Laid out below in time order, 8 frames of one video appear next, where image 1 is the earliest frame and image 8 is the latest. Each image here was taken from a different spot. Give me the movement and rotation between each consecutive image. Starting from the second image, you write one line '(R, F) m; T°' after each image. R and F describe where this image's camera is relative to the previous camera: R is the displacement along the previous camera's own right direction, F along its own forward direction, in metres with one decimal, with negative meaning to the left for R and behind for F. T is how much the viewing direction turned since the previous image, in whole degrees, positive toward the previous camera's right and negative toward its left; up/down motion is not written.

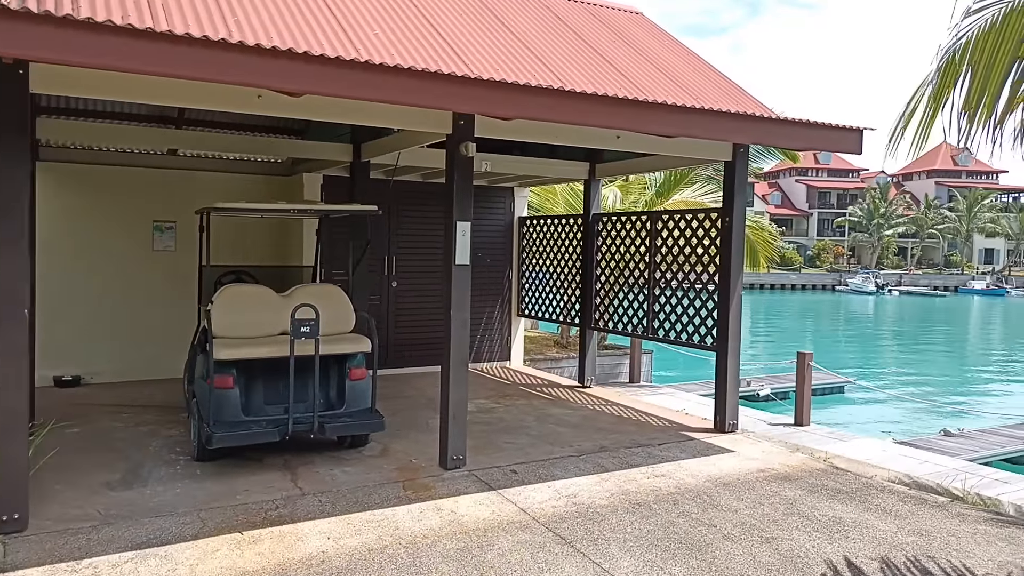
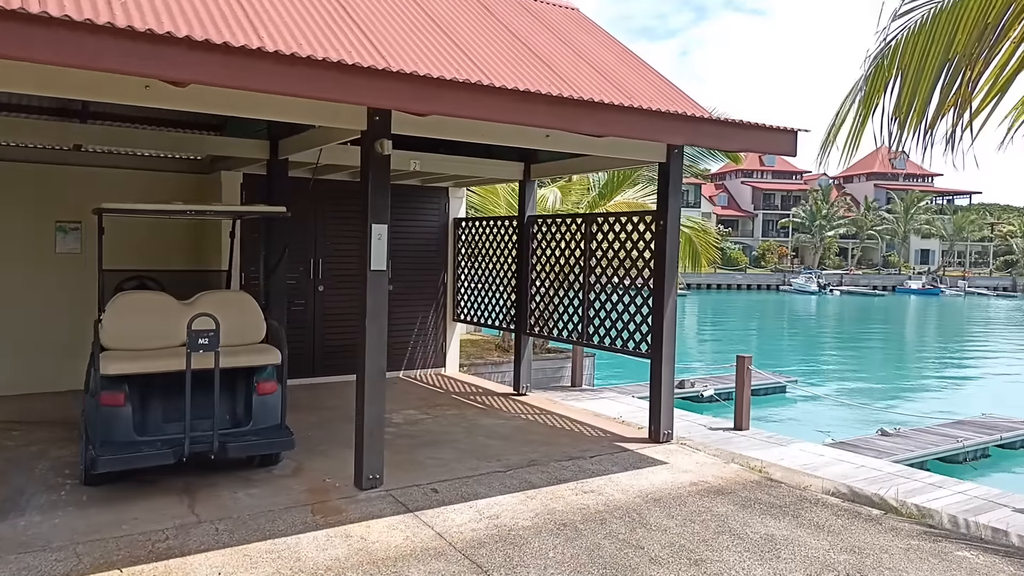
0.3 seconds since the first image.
(+0.1, +0.2) m; +4°
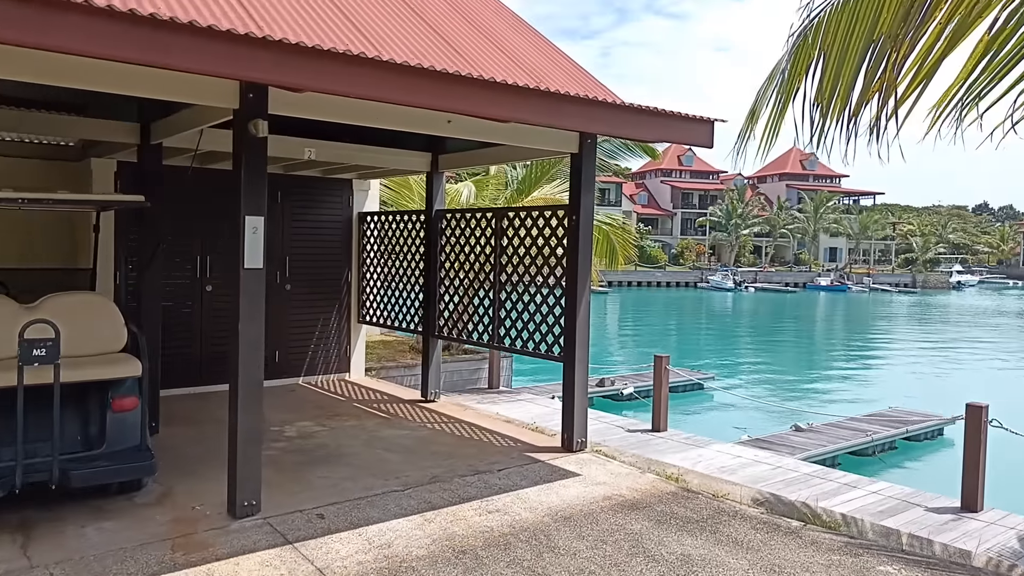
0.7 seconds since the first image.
(+0.1, +0.3) m; +6°
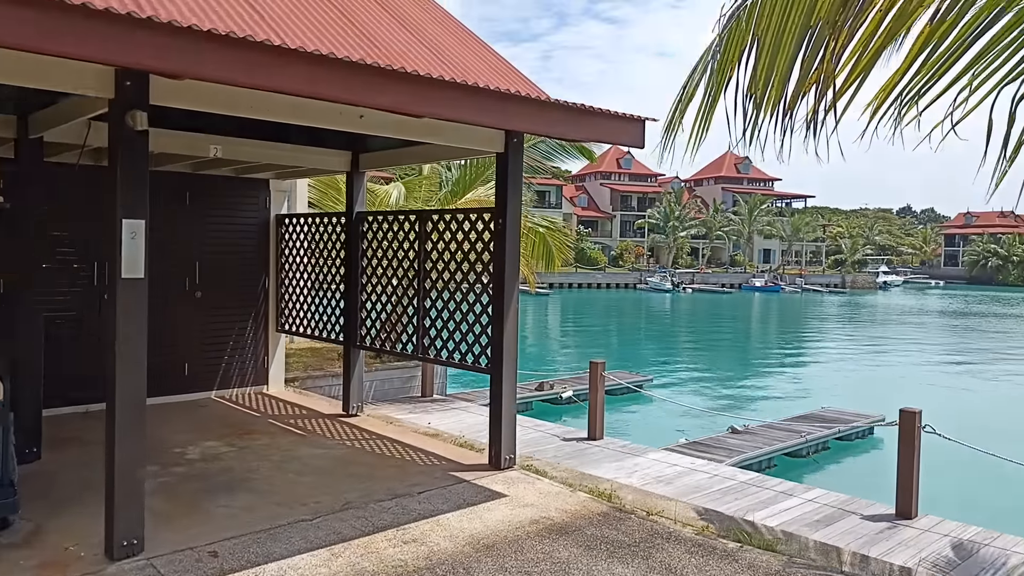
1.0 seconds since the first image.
(+0.1, +0.3) m; +4°
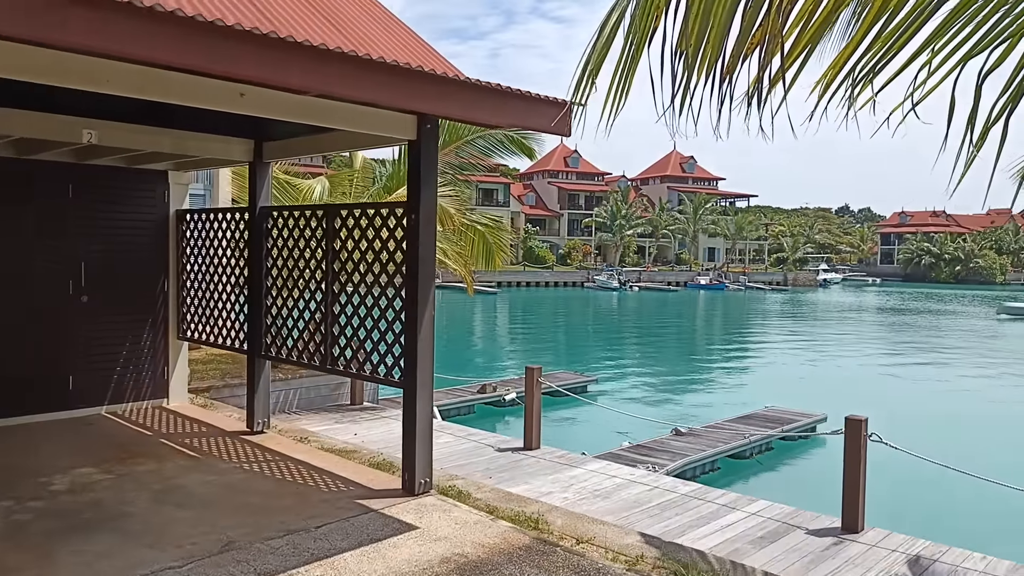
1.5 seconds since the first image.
(+0.2, +0.4) m; +4°
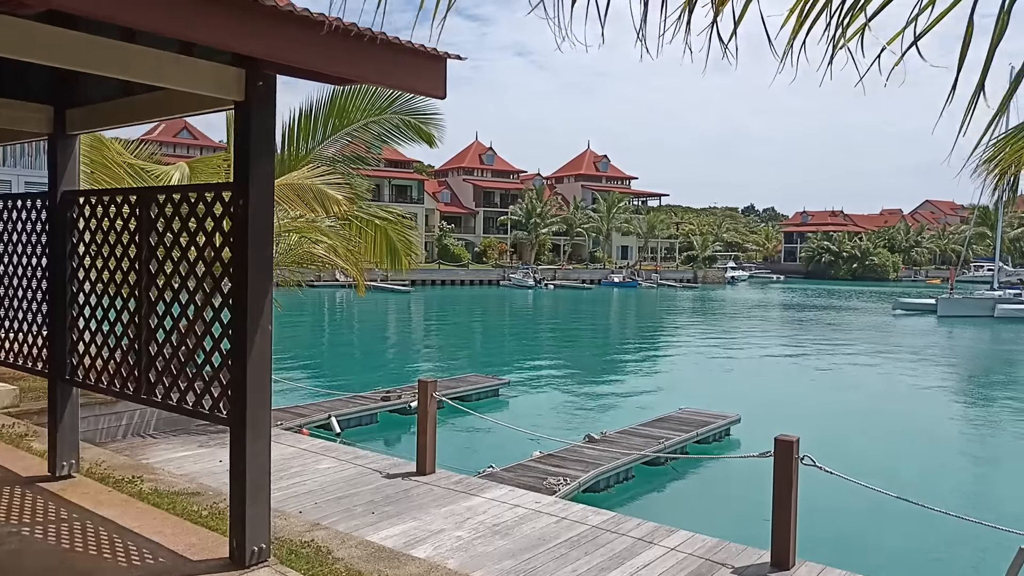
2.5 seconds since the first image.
(+0.2, +0.8) m; +6°
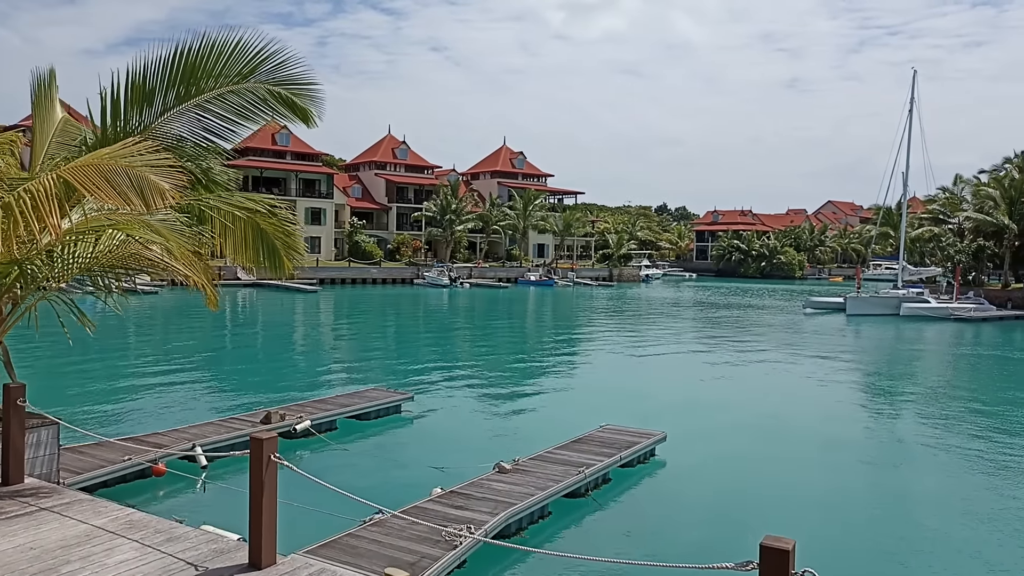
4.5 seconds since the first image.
(+0.3, +1.6) m; +6°
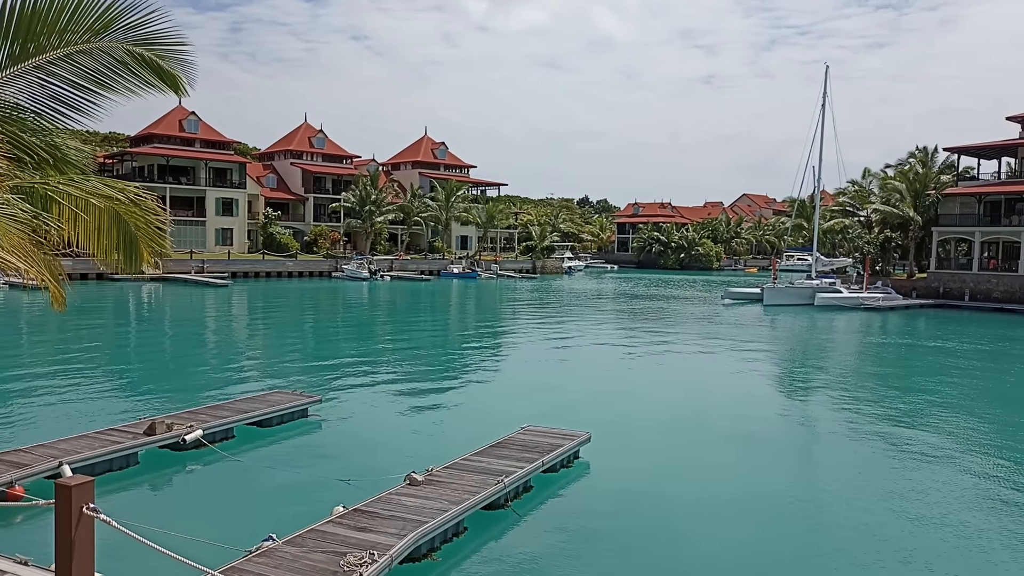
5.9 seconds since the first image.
(+0.1, +0.8) m; +6°
